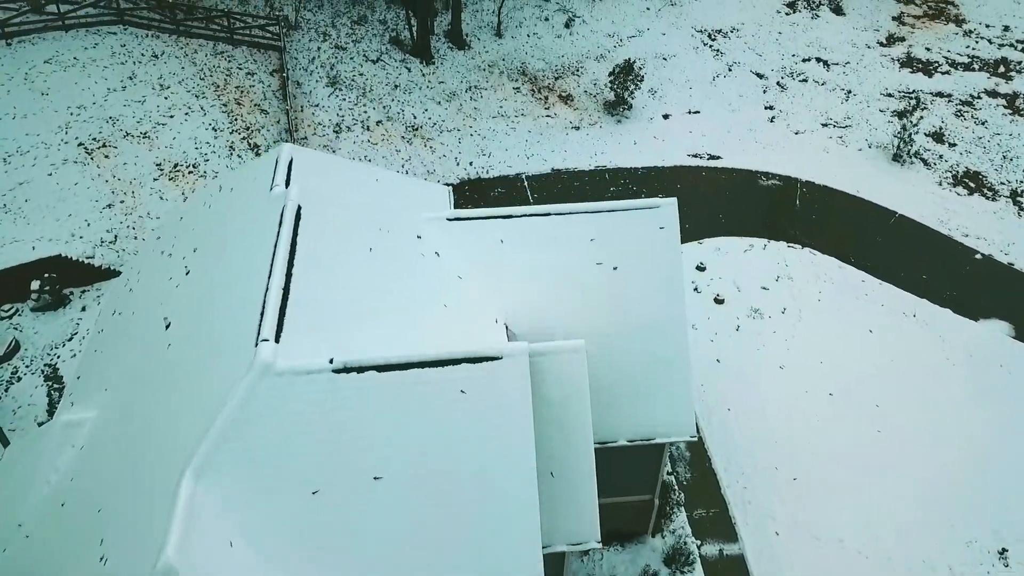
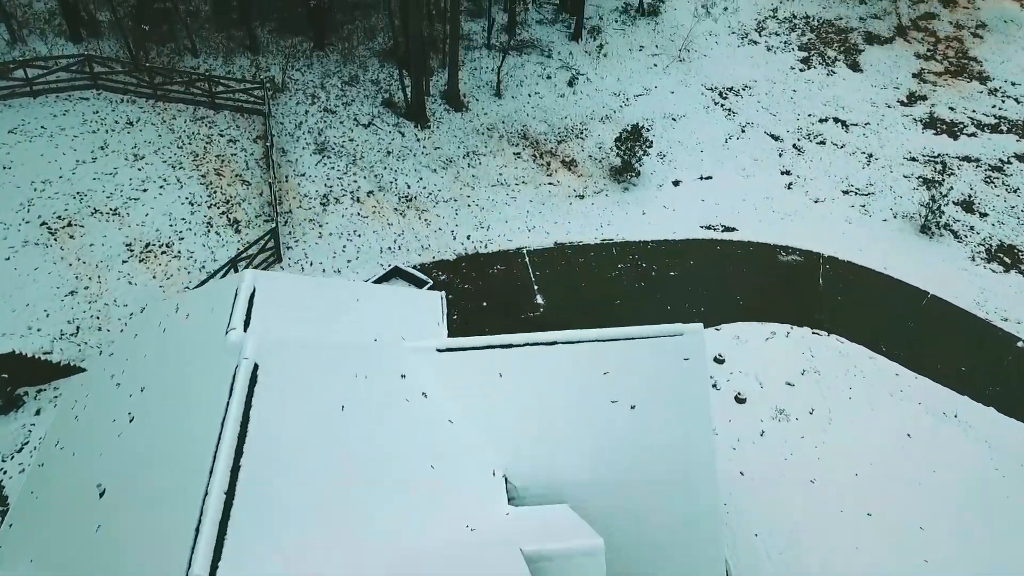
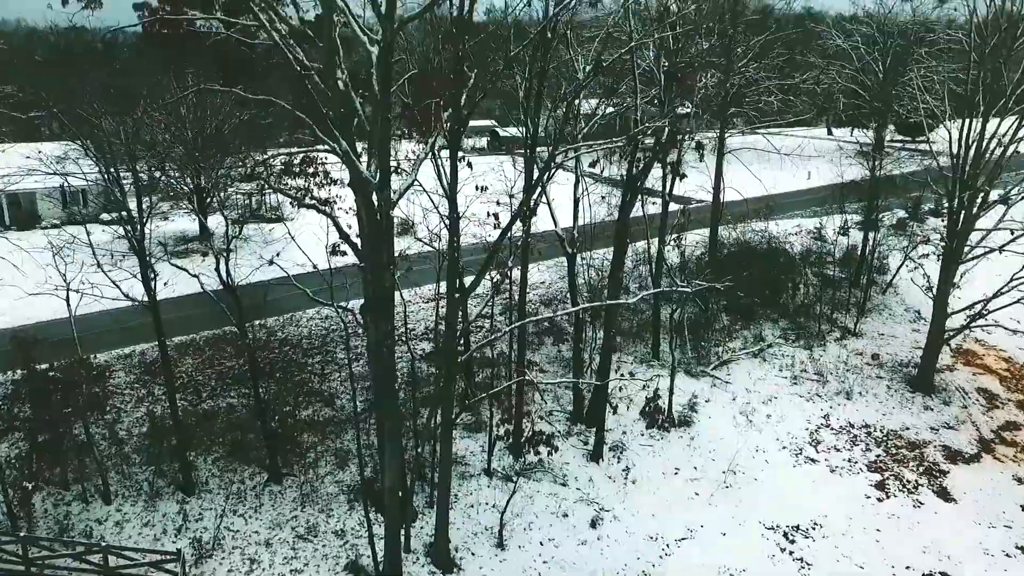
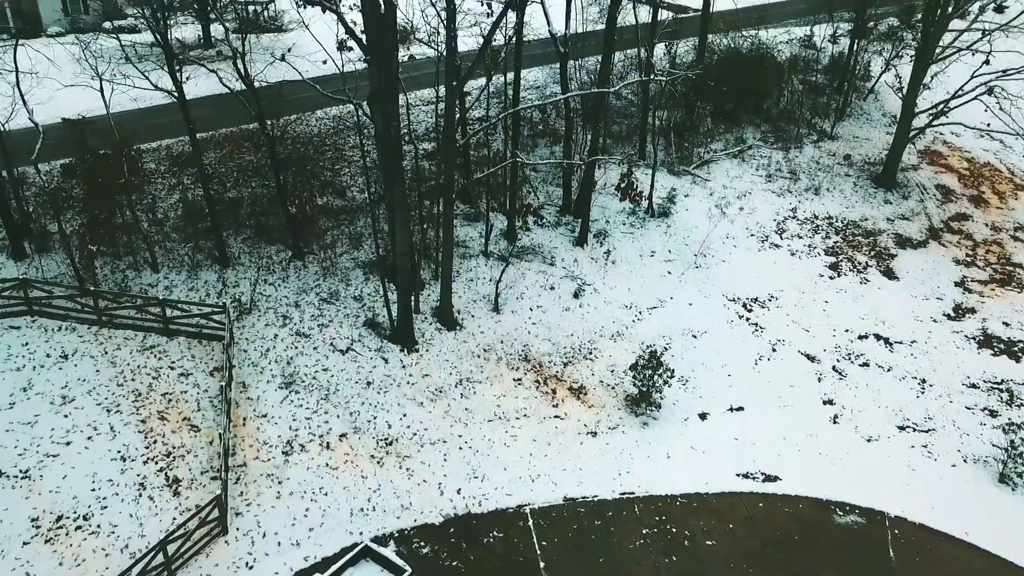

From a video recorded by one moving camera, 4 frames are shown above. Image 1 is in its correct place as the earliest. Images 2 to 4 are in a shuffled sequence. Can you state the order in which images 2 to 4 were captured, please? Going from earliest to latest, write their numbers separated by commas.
2, 4, 3
